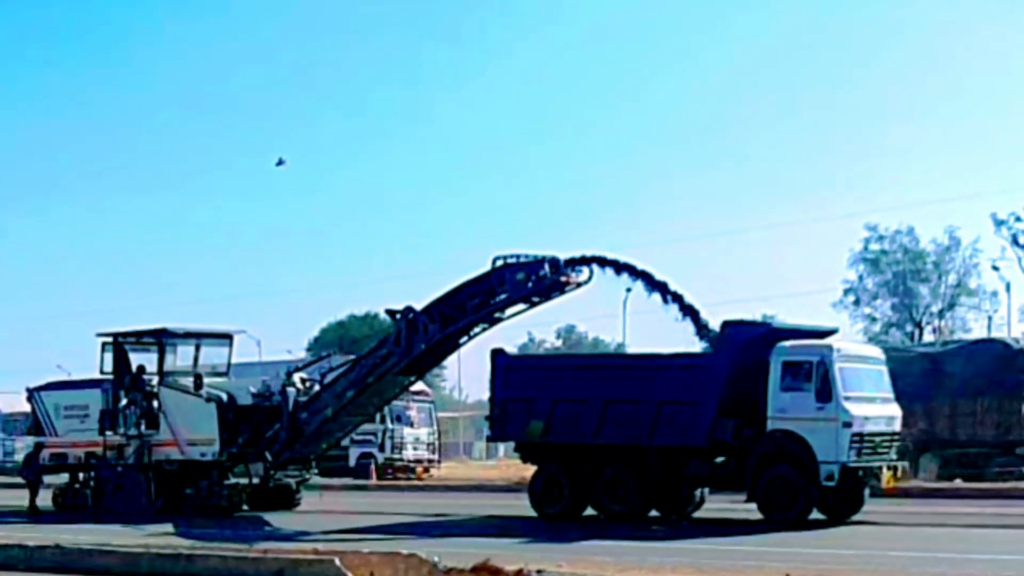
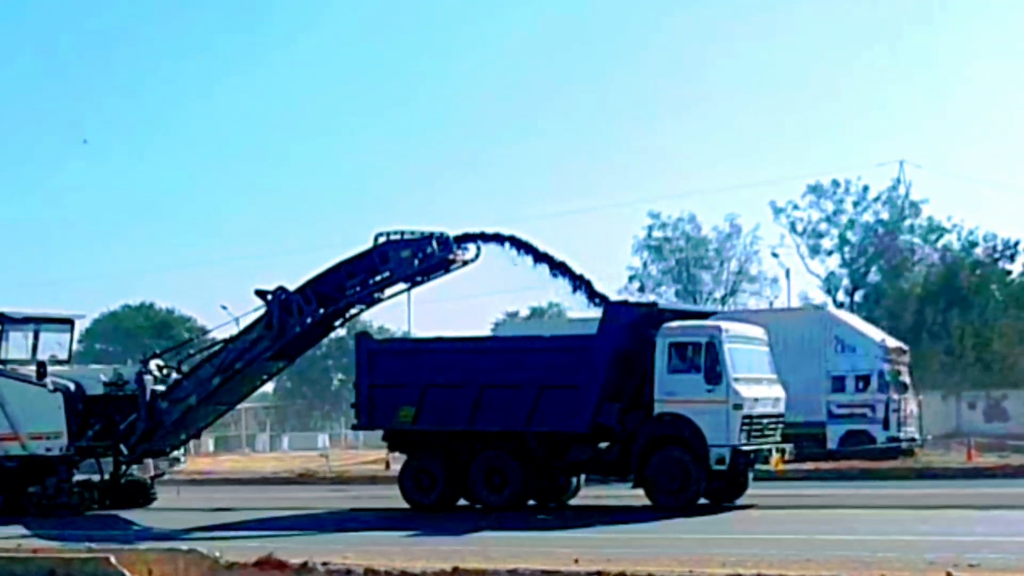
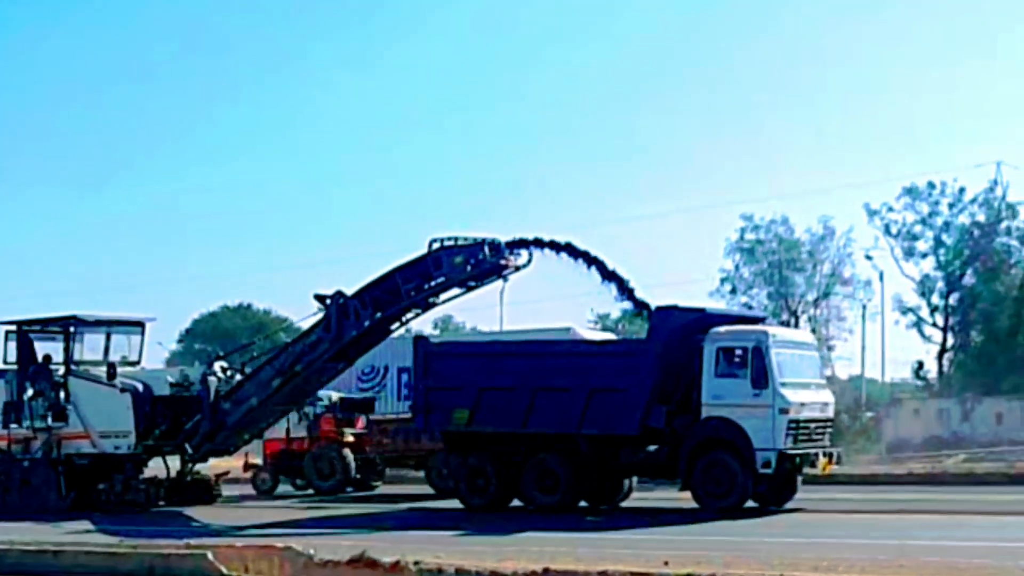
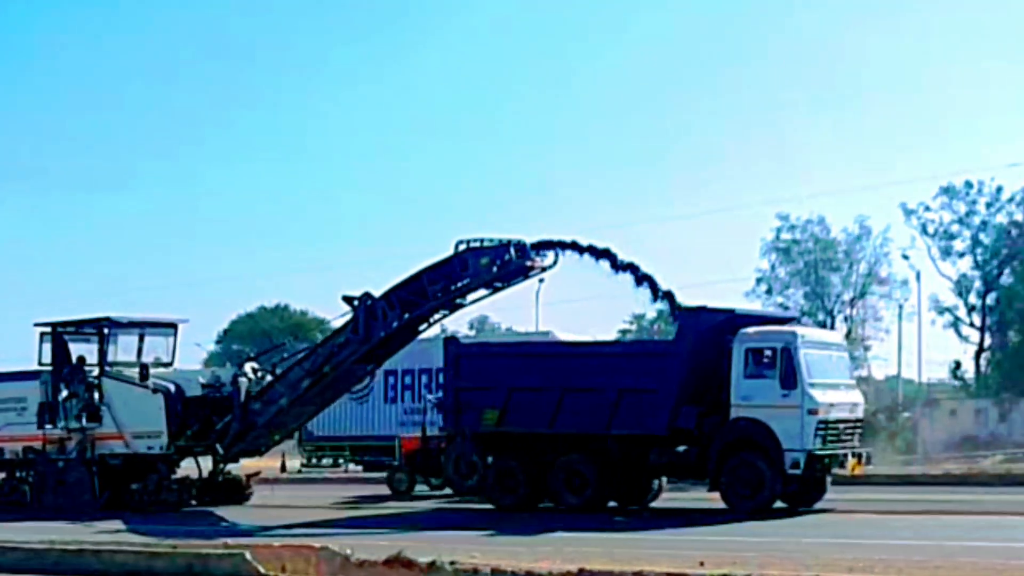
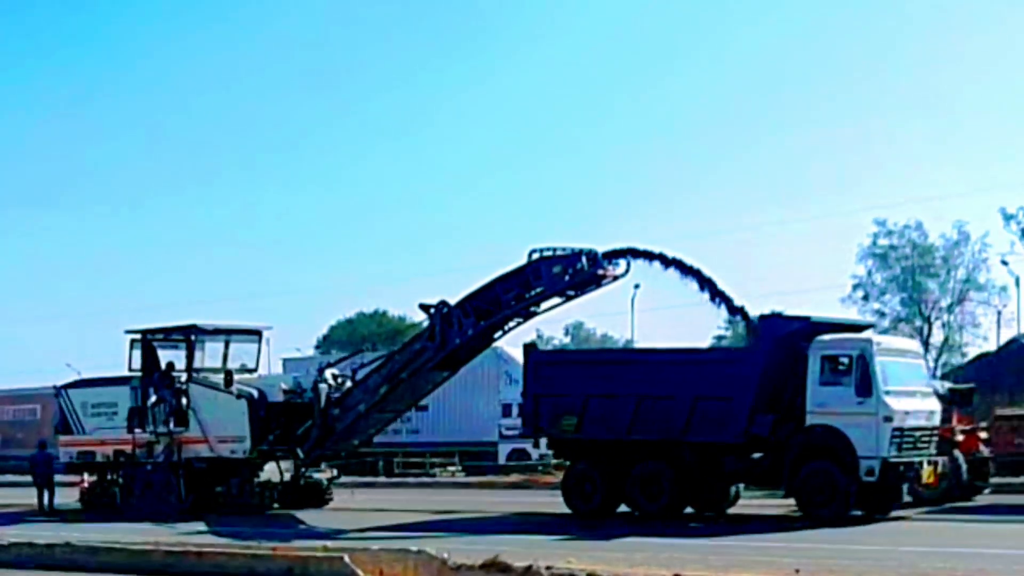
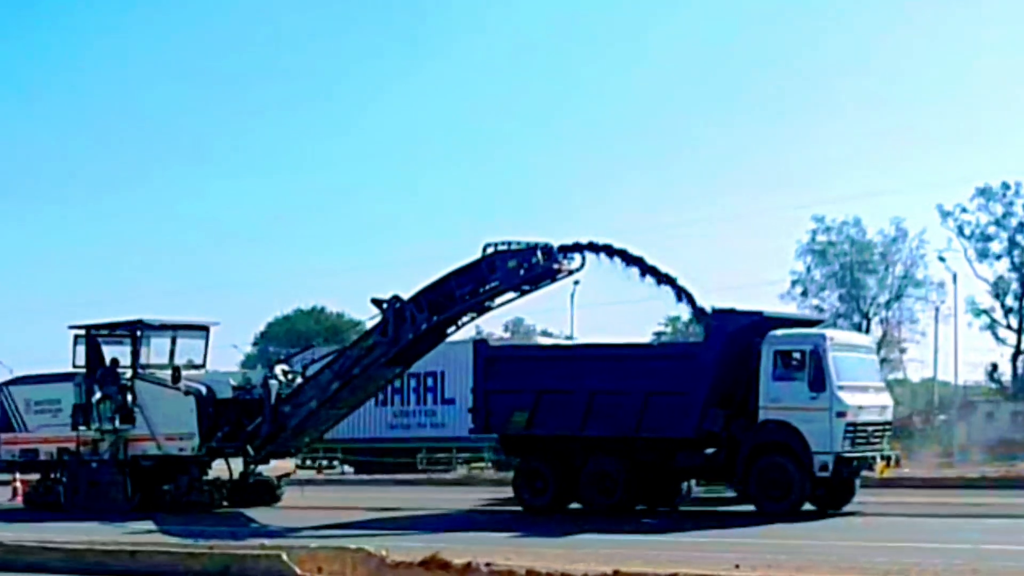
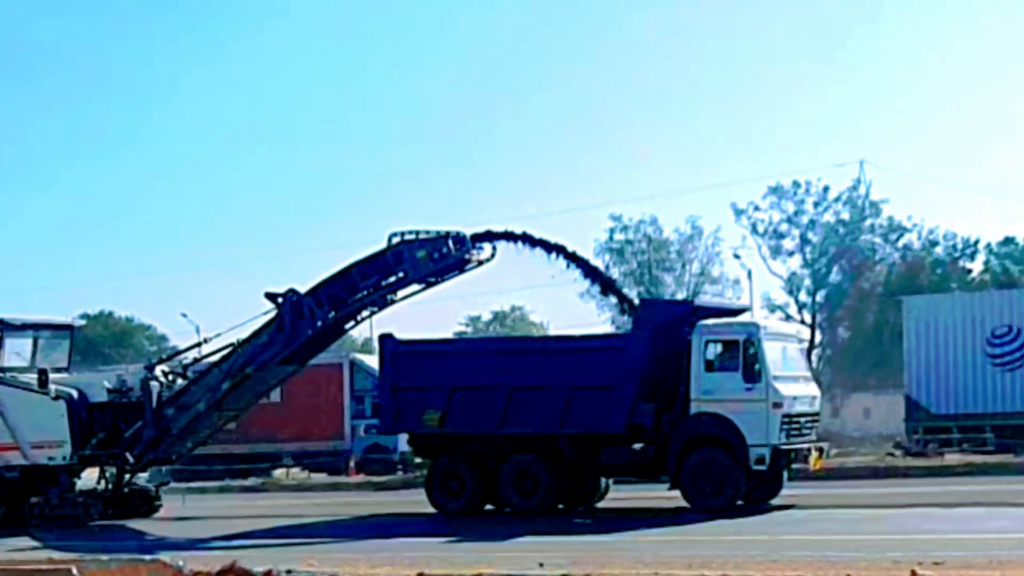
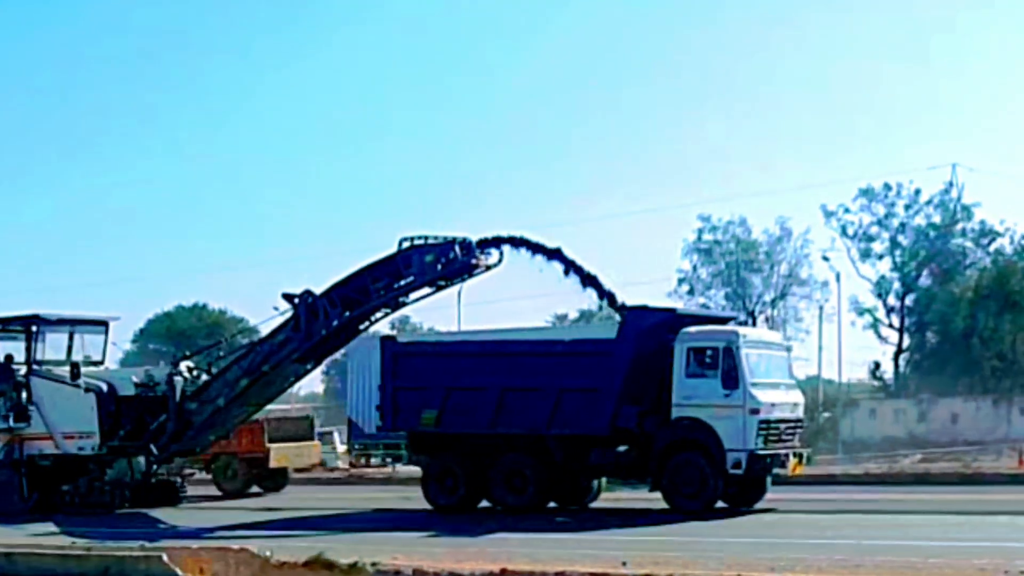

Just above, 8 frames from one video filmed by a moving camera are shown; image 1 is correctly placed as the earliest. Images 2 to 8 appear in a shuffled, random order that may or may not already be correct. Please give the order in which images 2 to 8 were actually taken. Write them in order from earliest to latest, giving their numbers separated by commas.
5, 6, 4, 3, 8, 2, 7
